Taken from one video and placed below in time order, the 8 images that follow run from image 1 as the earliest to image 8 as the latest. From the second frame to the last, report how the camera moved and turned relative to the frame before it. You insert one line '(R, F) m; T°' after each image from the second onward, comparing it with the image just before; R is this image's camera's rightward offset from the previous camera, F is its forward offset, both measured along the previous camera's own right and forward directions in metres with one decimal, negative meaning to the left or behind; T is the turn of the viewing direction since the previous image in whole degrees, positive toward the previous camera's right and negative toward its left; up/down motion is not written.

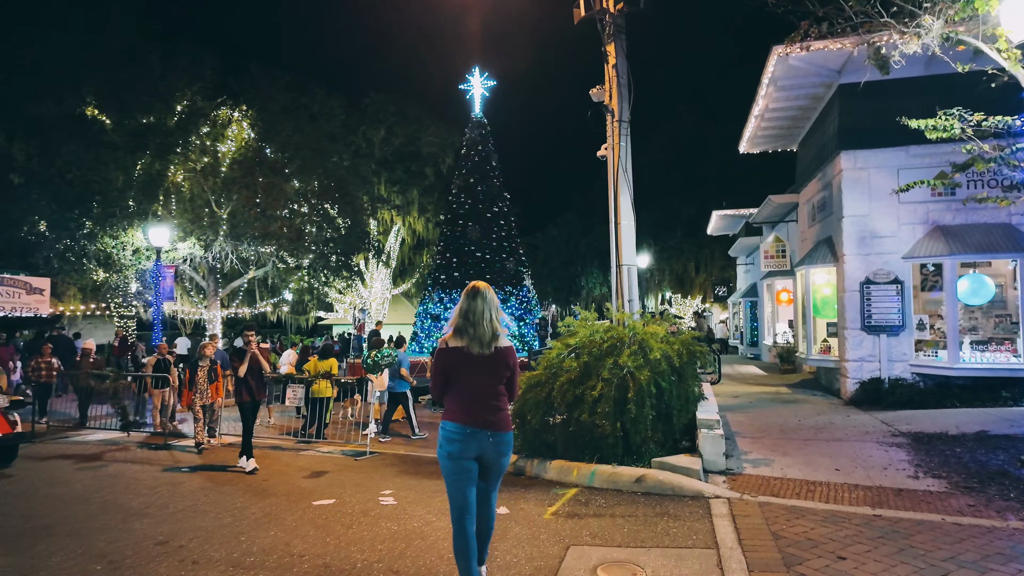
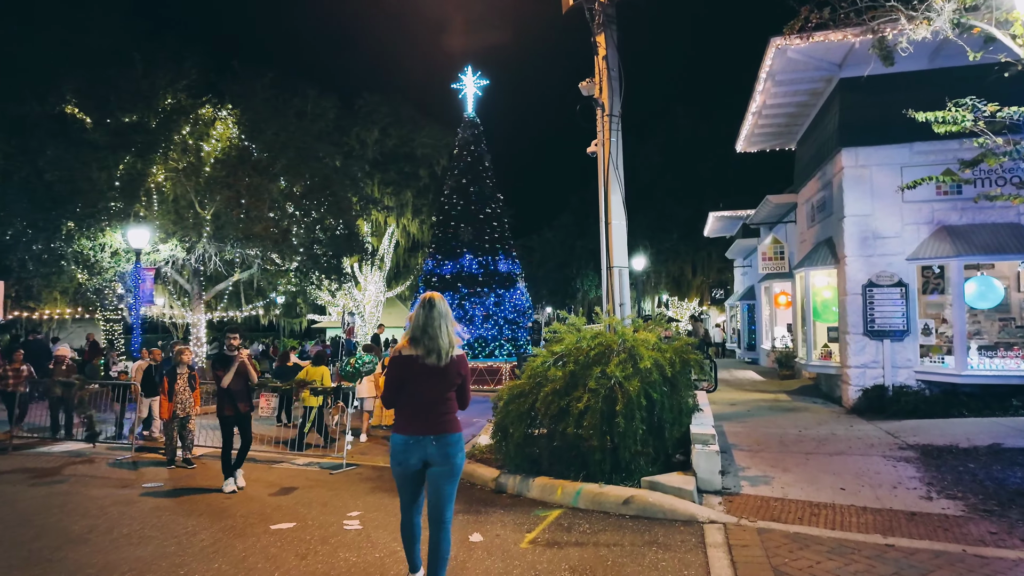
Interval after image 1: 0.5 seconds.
(+0.2, +0.5) m; 0°
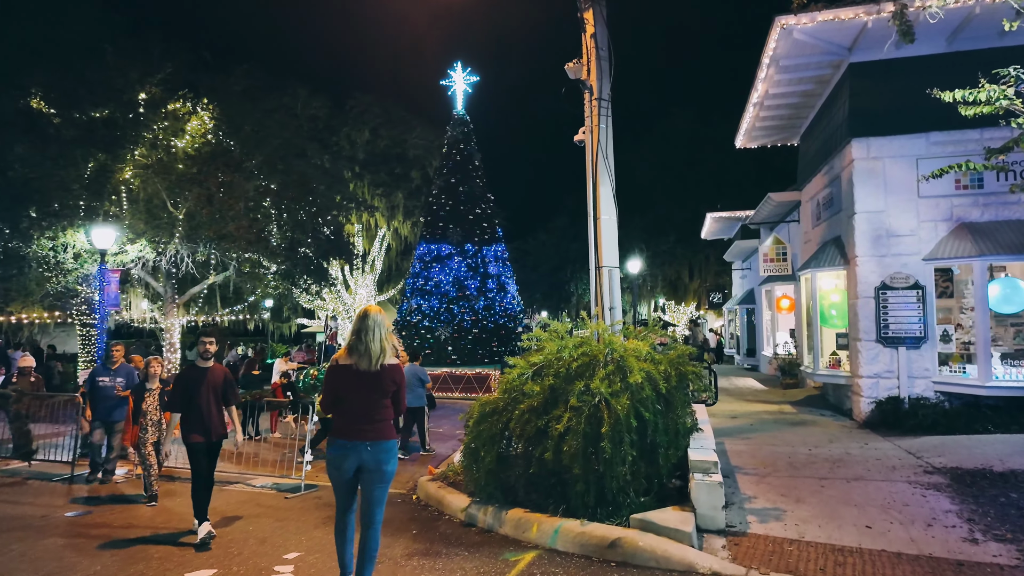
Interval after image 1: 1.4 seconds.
(+0.3, +0.9) m; 0°
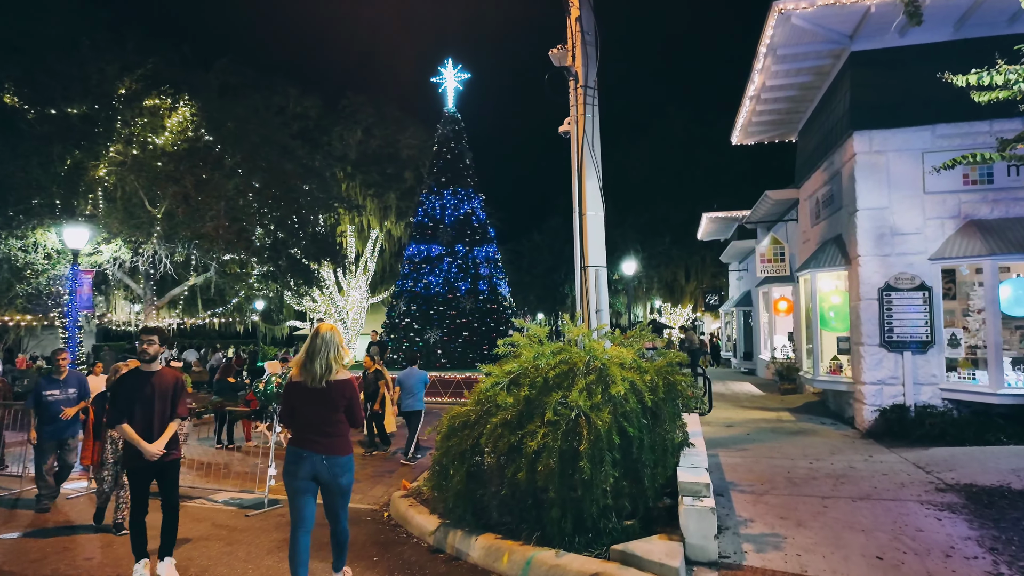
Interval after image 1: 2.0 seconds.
(+0.2, +0.6) m; 0°
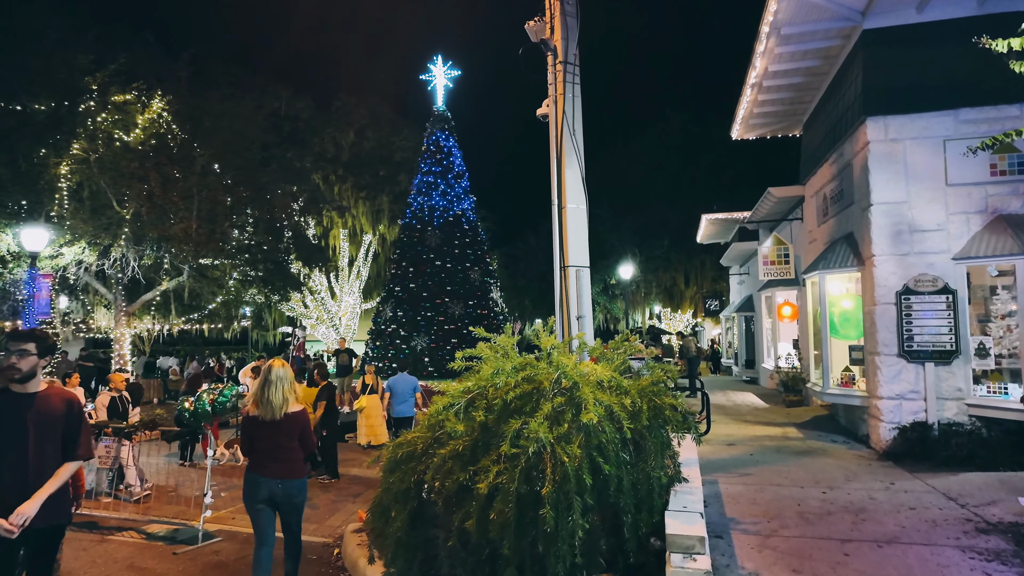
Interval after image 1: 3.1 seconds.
(+0.4, +1.0) m; 0°
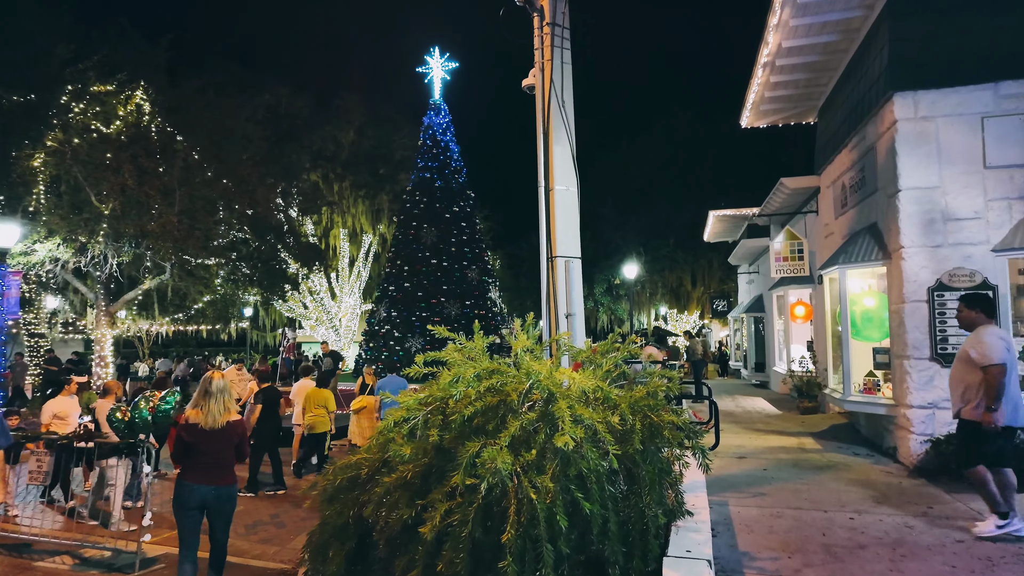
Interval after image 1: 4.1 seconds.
(+0.3, +0.9) m; -1°
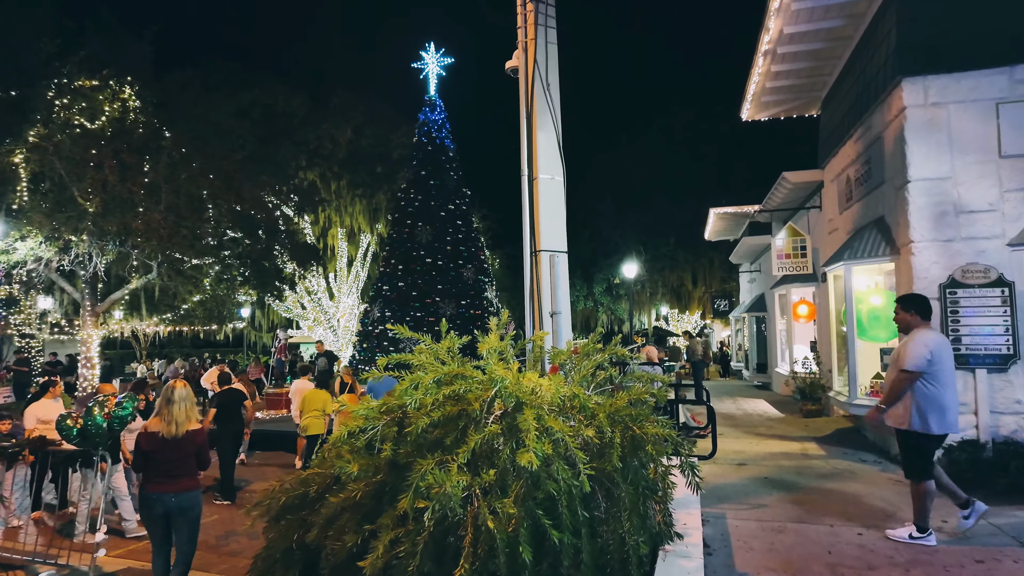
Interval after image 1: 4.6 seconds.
(+0.2, +0.4) m; 0°
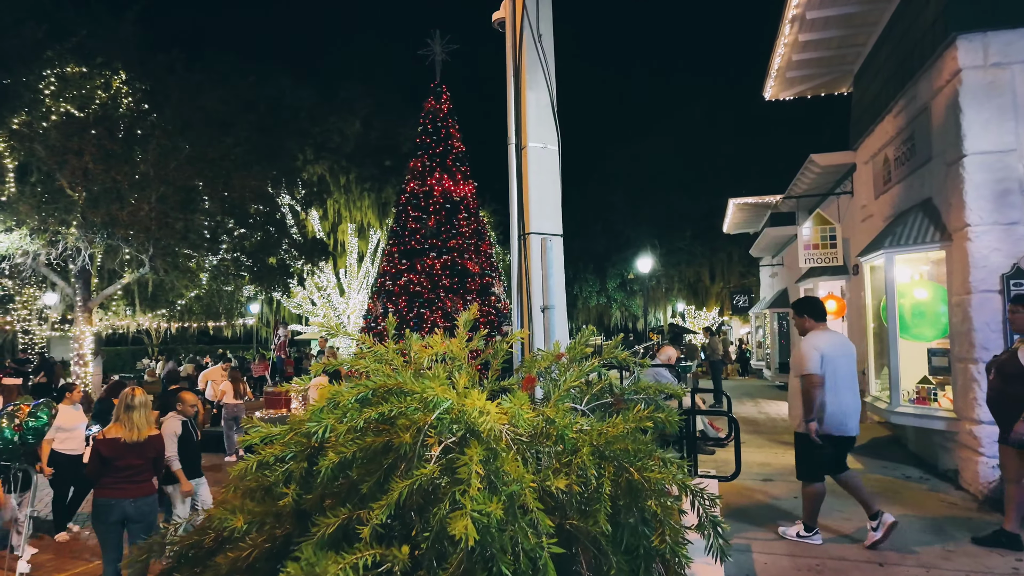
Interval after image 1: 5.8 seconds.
(+0.2, +0.9) m; -1°
